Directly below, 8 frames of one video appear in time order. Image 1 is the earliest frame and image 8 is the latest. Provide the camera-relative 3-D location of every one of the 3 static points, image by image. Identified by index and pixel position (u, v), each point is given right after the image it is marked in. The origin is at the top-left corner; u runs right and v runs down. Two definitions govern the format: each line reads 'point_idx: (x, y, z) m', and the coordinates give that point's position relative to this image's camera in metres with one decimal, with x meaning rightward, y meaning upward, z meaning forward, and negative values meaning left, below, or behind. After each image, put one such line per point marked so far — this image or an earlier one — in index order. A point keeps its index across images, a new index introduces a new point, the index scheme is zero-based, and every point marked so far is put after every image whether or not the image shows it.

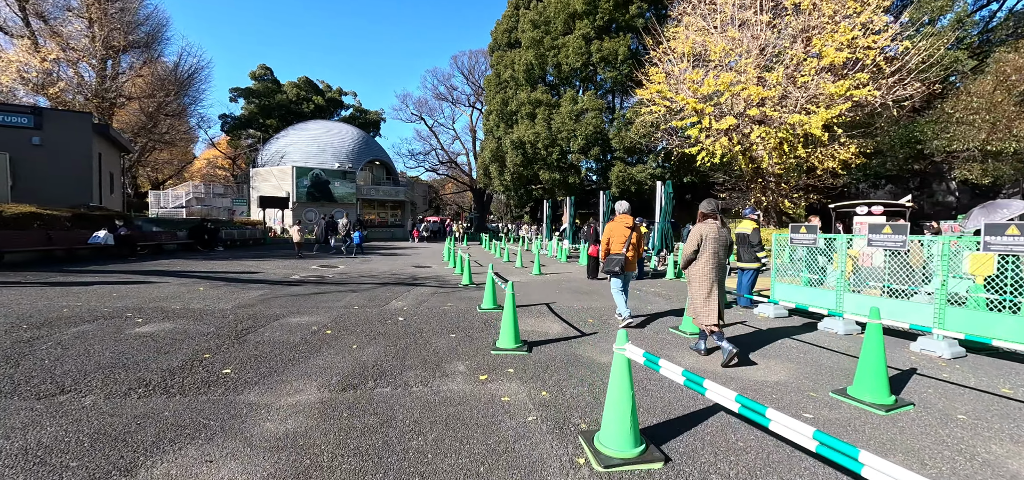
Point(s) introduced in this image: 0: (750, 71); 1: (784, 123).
0: (+9.6, +6.8, +18.1) m
1: (+10.8, +4.6, +18.0) m
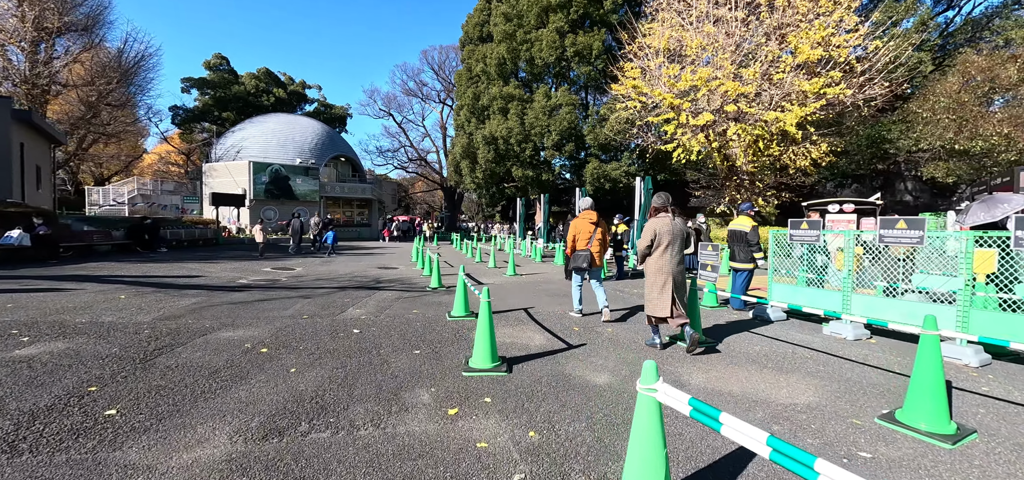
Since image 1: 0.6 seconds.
0: (+8.5, +6.9, +17.8) m
1: (+9.7, +4.7, +17.8) m
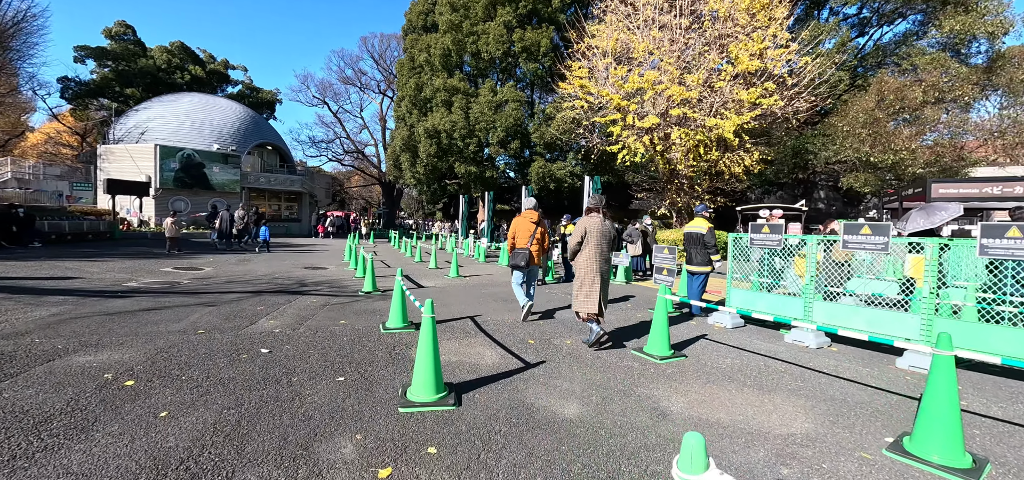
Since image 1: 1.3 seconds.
0: (+6.4, +6.8, +18.0) m
1: (+7.6, +4.6, +18.2) m
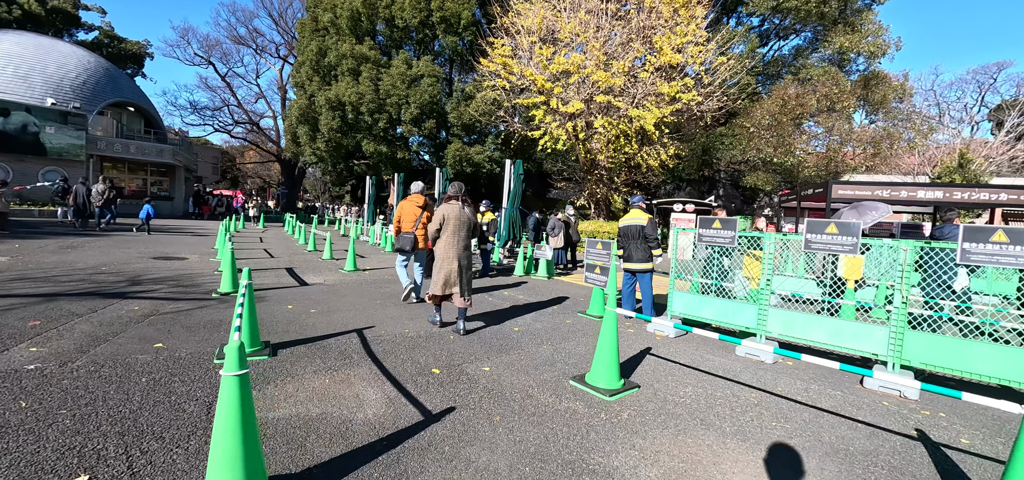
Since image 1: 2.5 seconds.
0: (+3.3, +7.1, +17.3) m
1: (+4.4, +4.9, +17.7) m
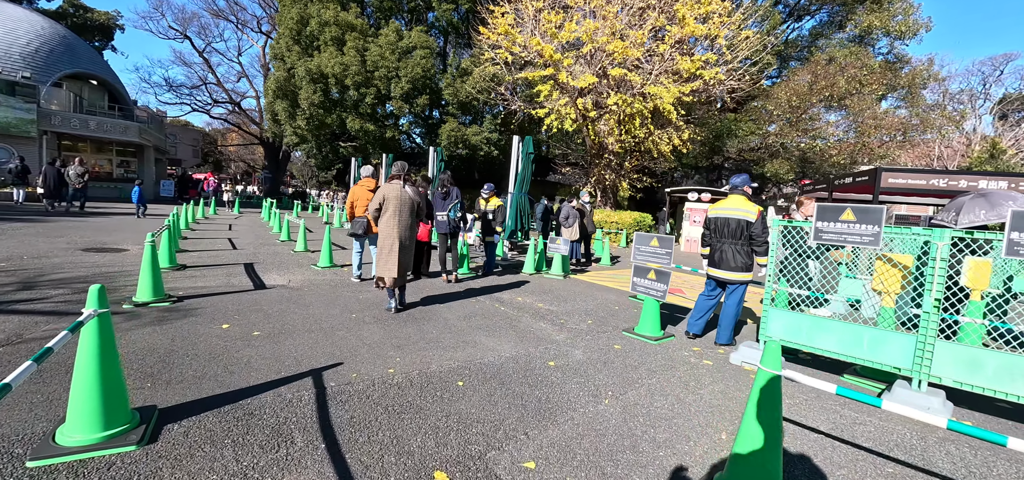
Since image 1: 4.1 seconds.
0: (+3.5, +7.4, +15.4) m
1: (+4.5, +5.2, +15.9) m
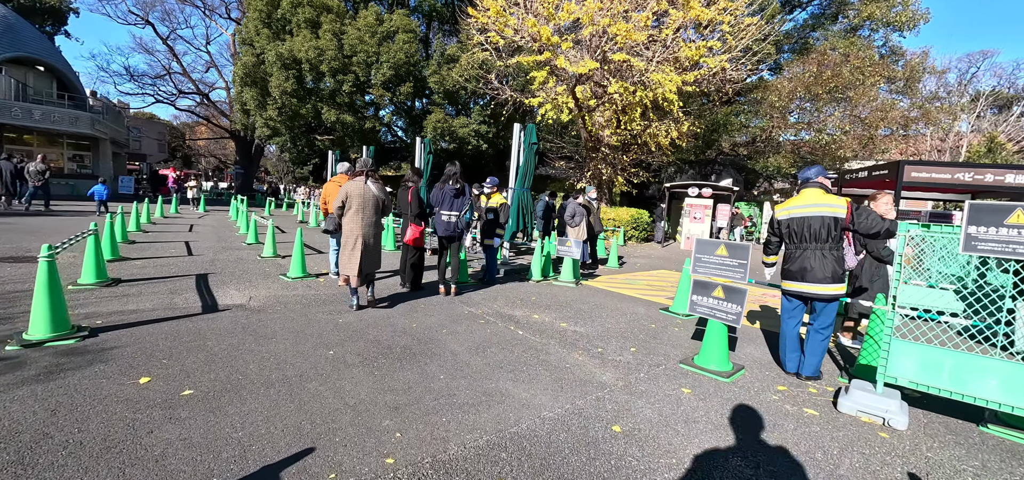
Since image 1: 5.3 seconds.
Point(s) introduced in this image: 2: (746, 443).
0: (+3.2, +7.4, +14.3) m
1: (+4.2, +5.2, +14.9) m
2: (+1.4, -1.2, +2.8) m
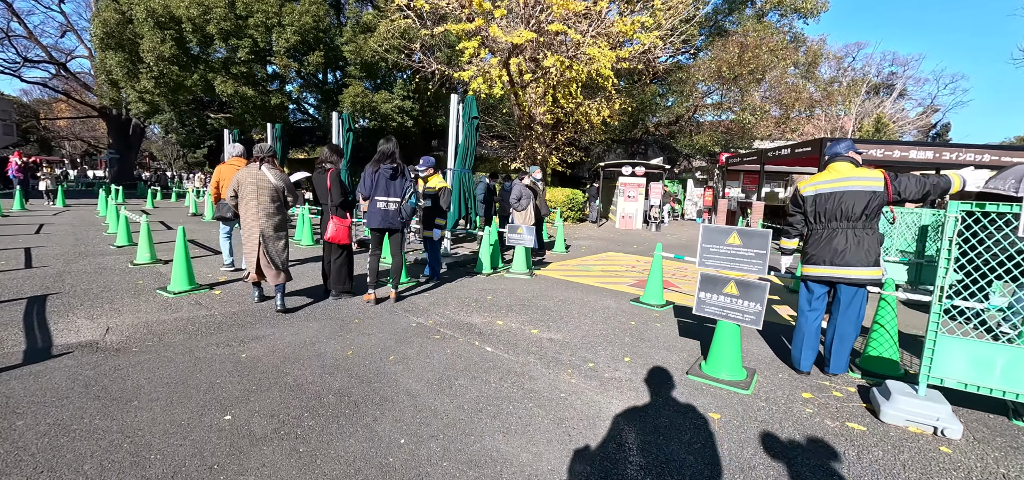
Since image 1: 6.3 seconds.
0: (+1.0, +7.9, +13.4) m
1: (+2.0, +5.8, +14.3) m
2: (+1.5, -1.1, +2.1) m
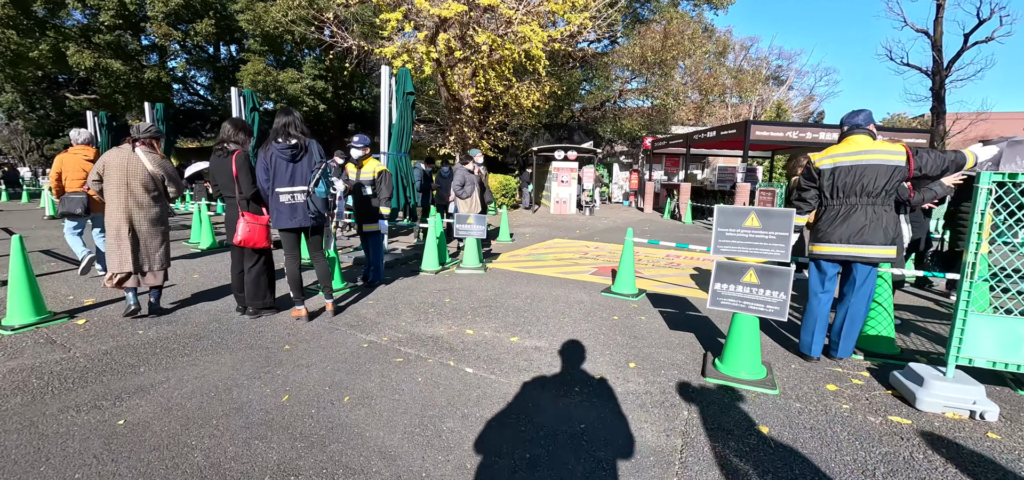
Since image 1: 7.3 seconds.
0: (-1.2, +8.2, +12.5) m
1: (-0.2, +6.2, +13.5) m
2: (+1.6, -1.1, +1.7) m
